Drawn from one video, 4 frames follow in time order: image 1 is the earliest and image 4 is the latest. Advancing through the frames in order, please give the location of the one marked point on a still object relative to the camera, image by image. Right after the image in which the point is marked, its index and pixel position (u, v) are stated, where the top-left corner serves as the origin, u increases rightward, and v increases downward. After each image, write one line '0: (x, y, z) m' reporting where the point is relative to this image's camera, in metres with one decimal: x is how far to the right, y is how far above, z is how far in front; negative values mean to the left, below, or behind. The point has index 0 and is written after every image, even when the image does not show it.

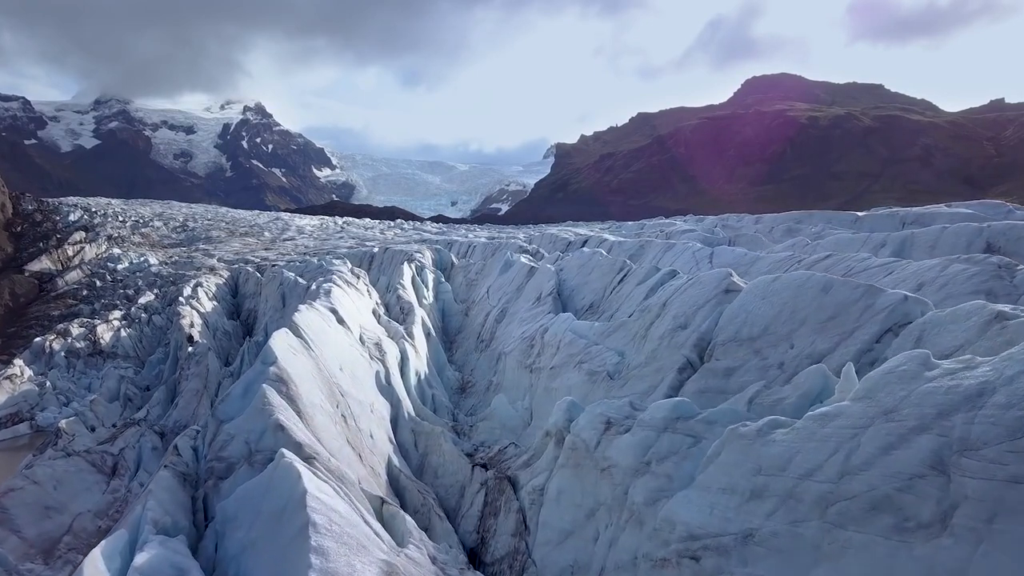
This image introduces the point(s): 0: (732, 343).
0: (+3.2, -0.8, +7.8) m
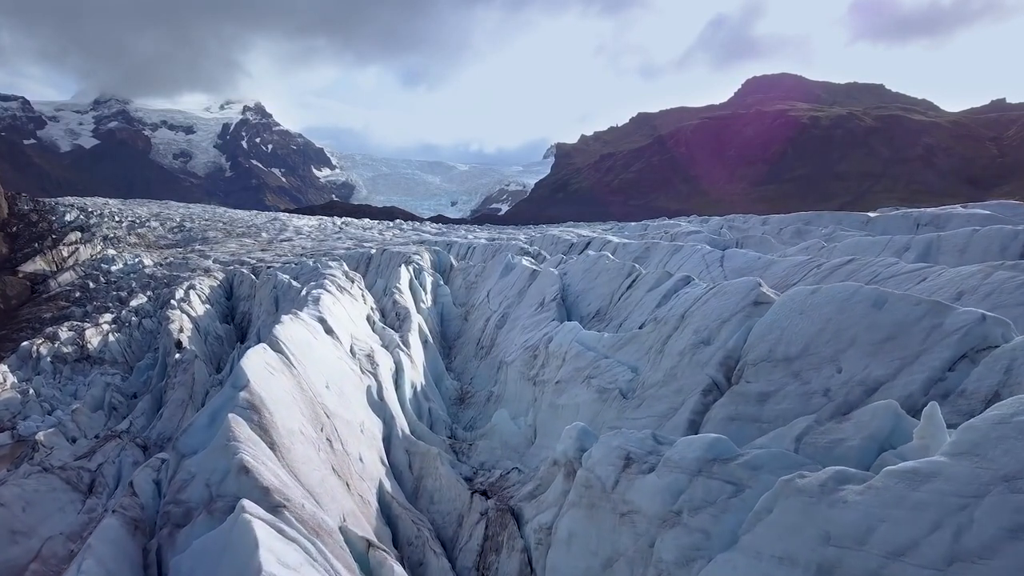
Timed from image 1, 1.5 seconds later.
0: (+3.3, -1.0, +6.8) m
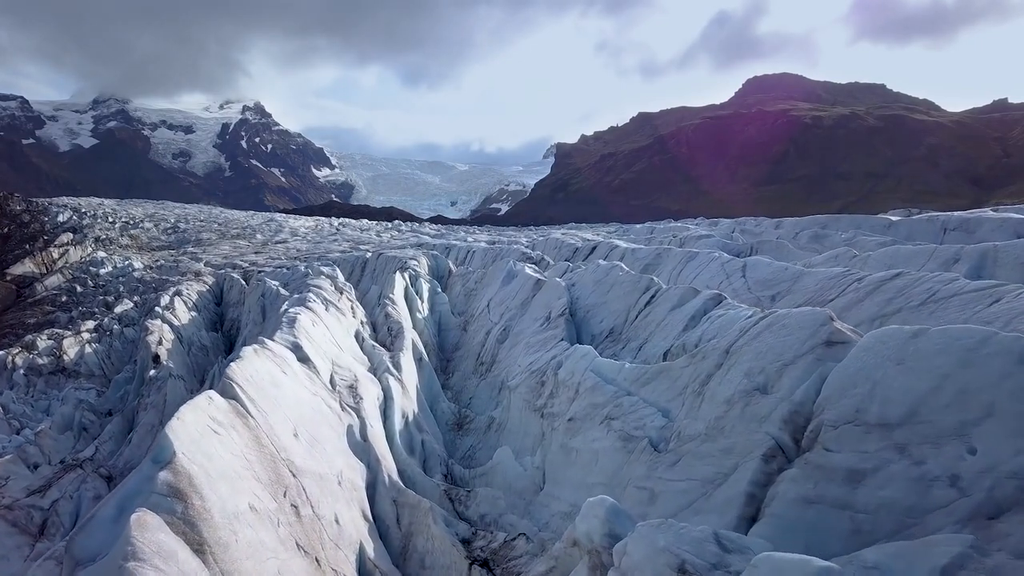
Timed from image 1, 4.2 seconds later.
0: (+3.4, -1.4, +5.2) m
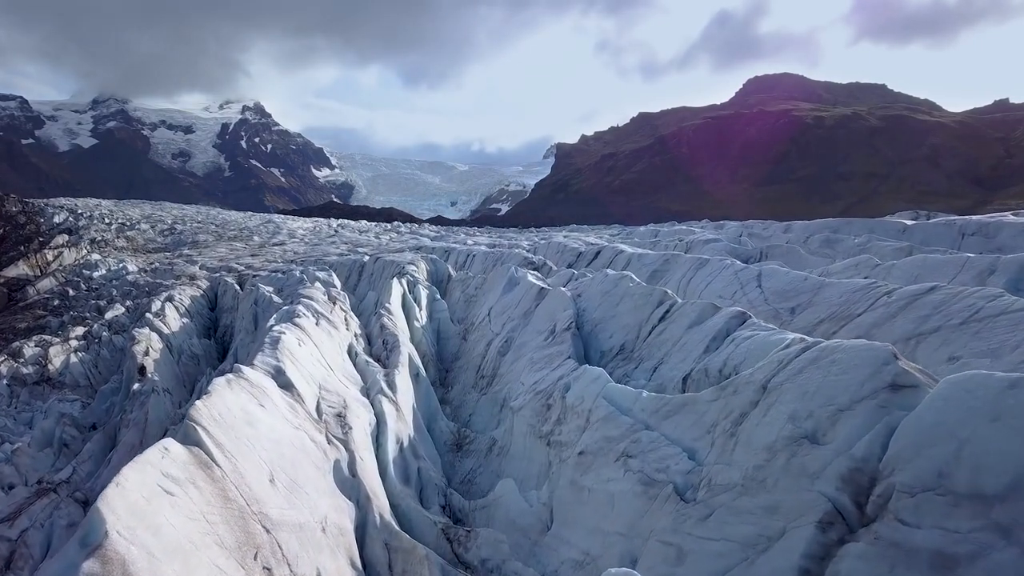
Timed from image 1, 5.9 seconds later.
0: (+3.4, -1.7, +4.3) m
